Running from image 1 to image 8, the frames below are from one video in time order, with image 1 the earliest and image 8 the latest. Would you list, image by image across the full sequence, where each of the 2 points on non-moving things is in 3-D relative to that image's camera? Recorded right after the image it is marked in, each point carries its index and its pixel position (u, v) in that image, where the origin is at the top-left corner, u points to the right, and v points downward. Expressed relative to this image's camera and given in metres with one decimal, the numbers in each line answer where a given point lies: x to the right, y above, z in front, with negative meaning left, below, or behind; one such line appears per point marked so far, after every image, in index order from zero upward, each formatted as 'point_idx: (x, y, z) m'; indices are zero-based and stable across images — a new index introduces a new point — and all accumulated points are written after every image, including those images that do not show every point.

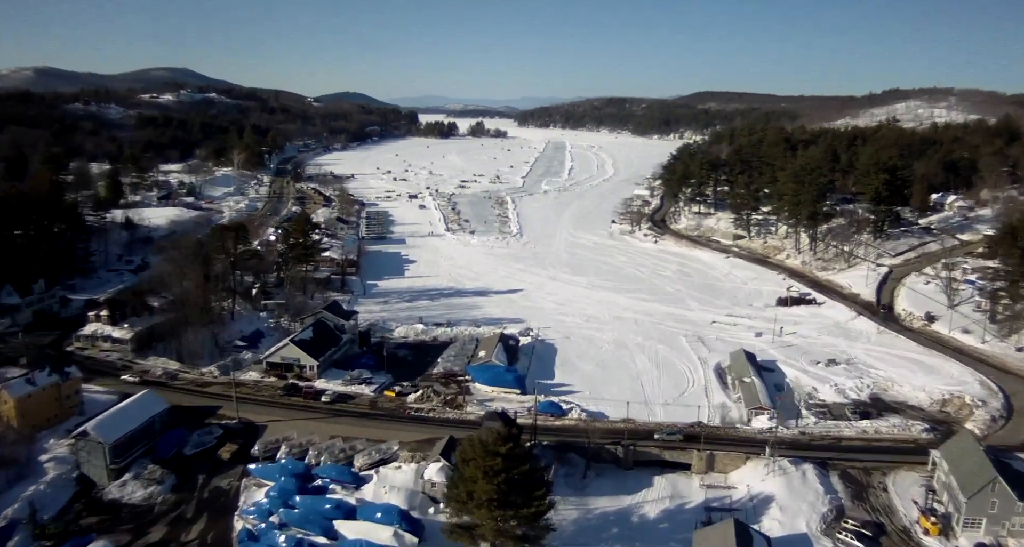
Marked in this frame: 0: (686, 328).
0: (+5.0, -1.6, +19.9) m
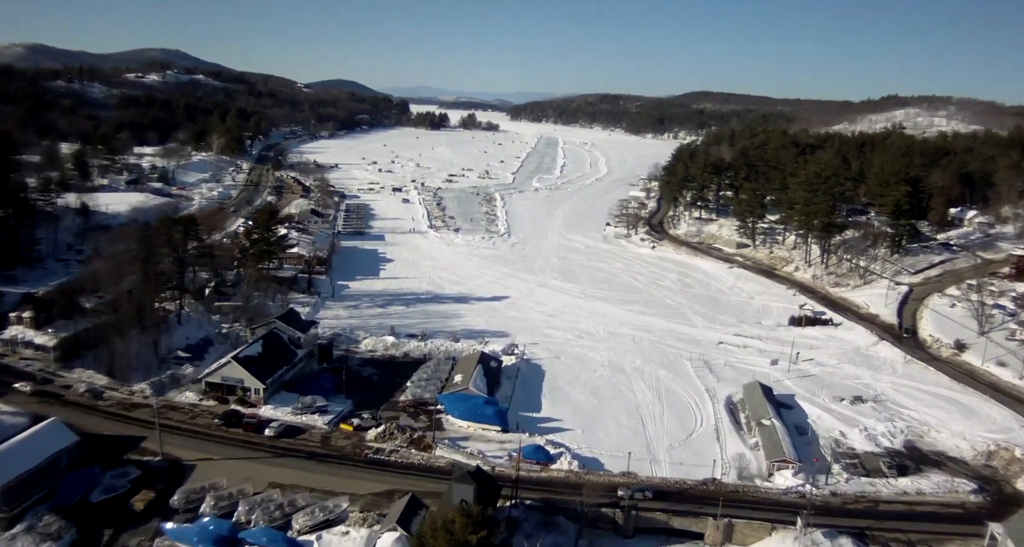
0: (+4.6, -2.0, +17.8) m
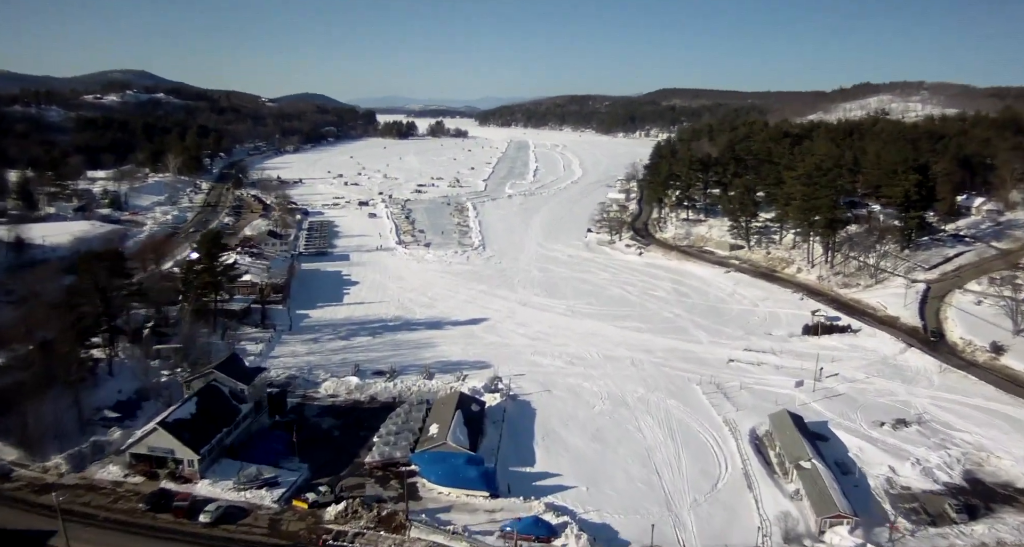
0: (+4.3, -2.3, +15.7) m
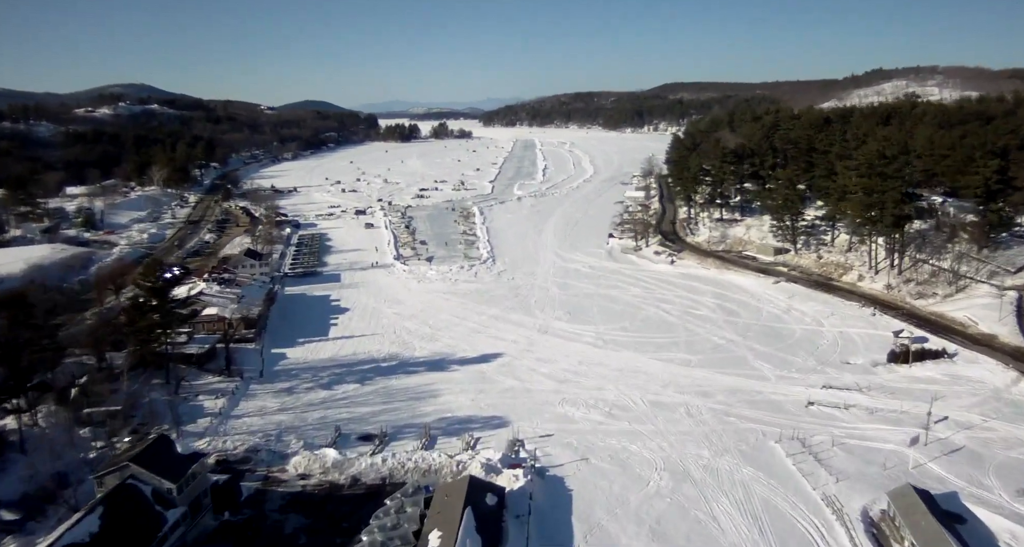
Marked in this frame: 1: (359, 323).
0: (+4.7, -2.7, +12.3) m
1: (-4.1, -1.3, +18.3) m
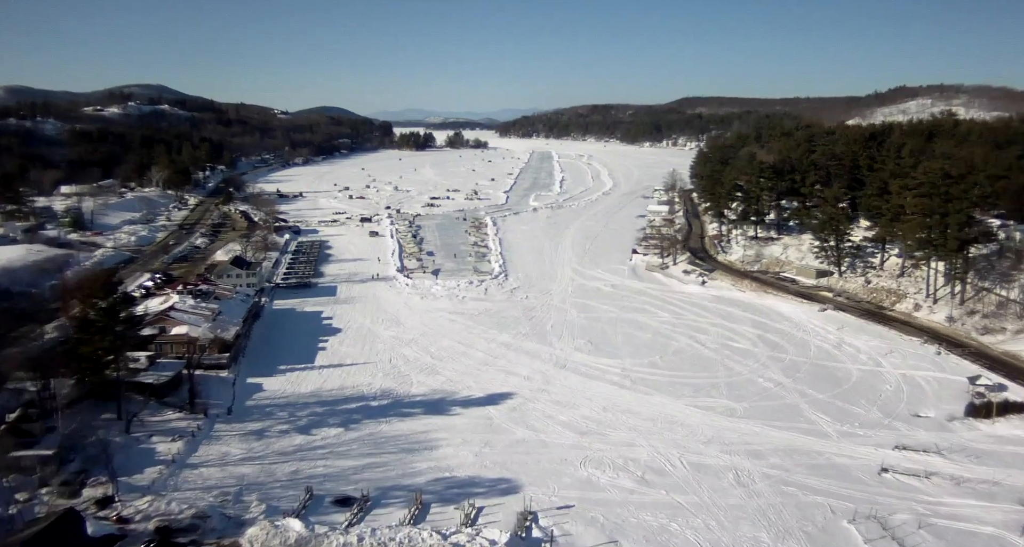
0: (+4.8, -3.2, +10.0) m
1: (-3.8, -1.7, +16.1) m
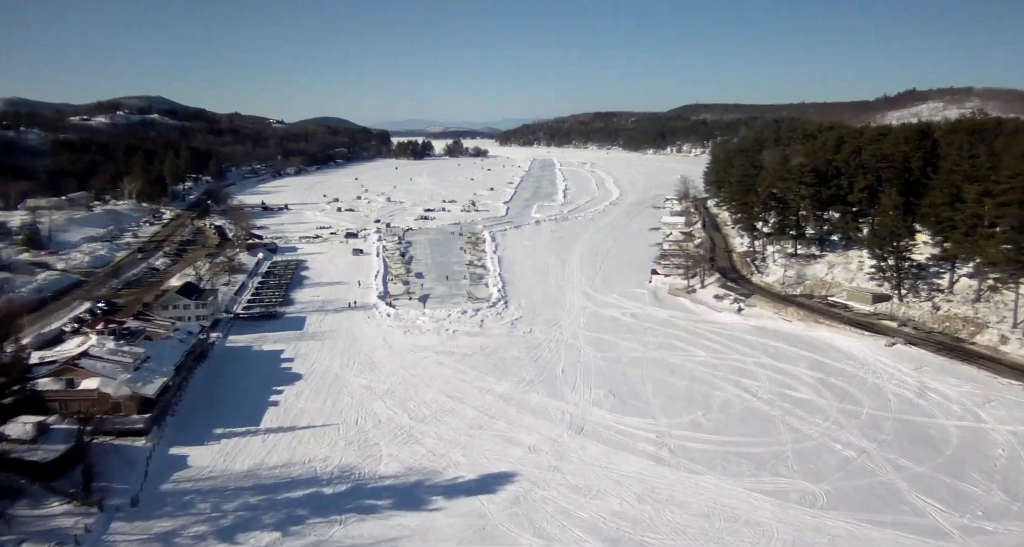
0: (+4.9, -3.7, +6.7) m
1: (-3.8, -2.4, +12.9) m
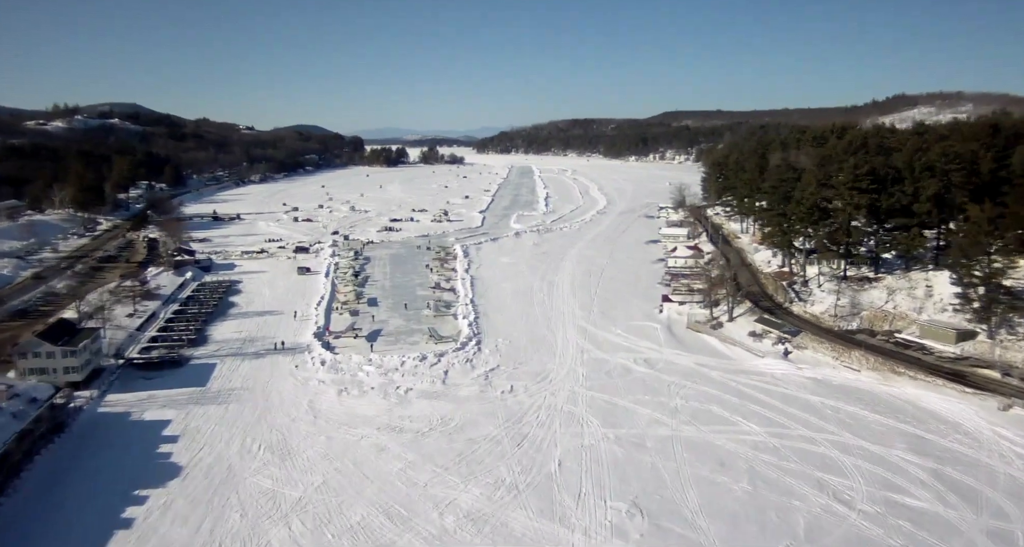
0: (+4.7, -4.2, +2.6) m
1: (-4.1, -3.0, +8.5) m
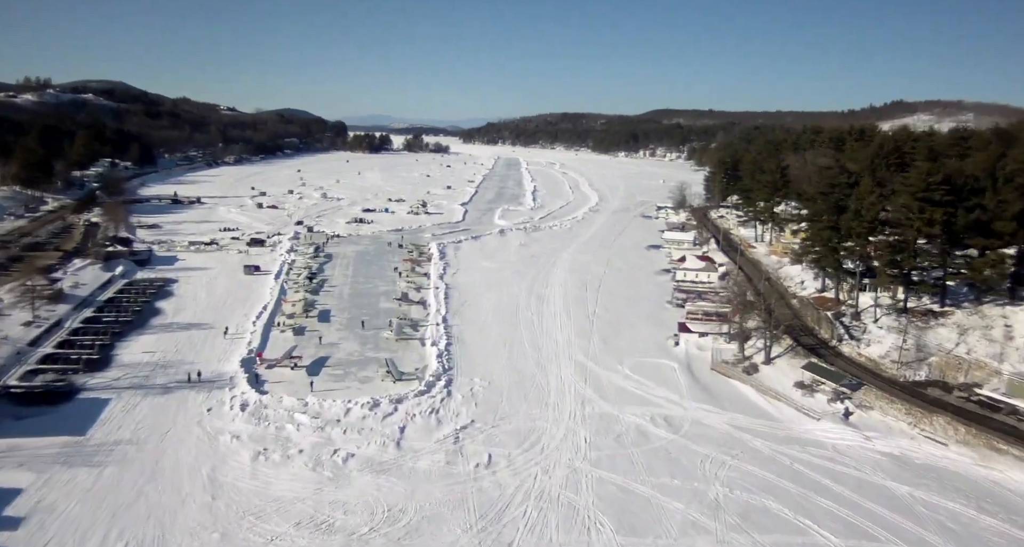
0: (+4.6, -4.9, -0.3) m
1: (-4.3, -3.3, +5.4) m
